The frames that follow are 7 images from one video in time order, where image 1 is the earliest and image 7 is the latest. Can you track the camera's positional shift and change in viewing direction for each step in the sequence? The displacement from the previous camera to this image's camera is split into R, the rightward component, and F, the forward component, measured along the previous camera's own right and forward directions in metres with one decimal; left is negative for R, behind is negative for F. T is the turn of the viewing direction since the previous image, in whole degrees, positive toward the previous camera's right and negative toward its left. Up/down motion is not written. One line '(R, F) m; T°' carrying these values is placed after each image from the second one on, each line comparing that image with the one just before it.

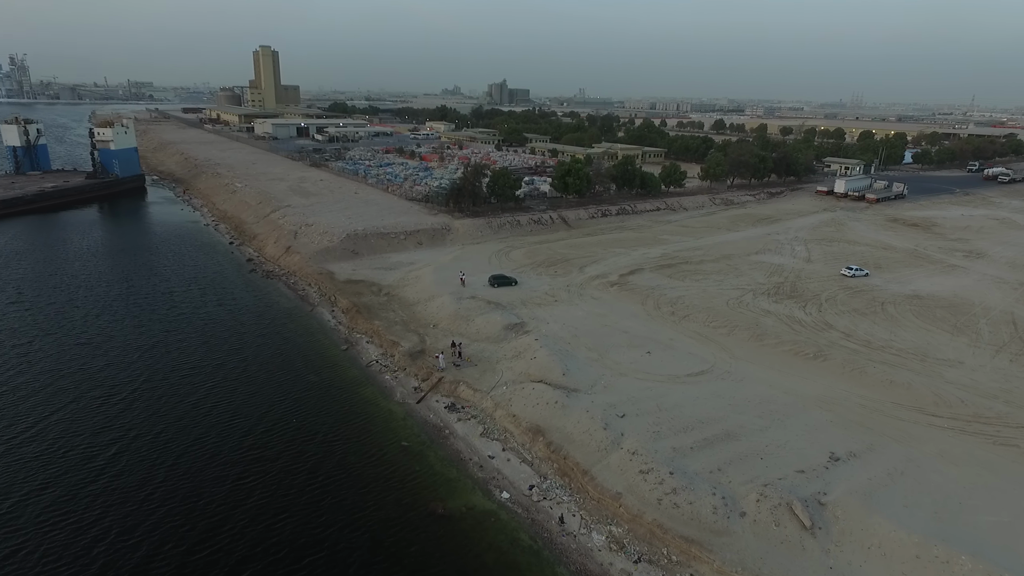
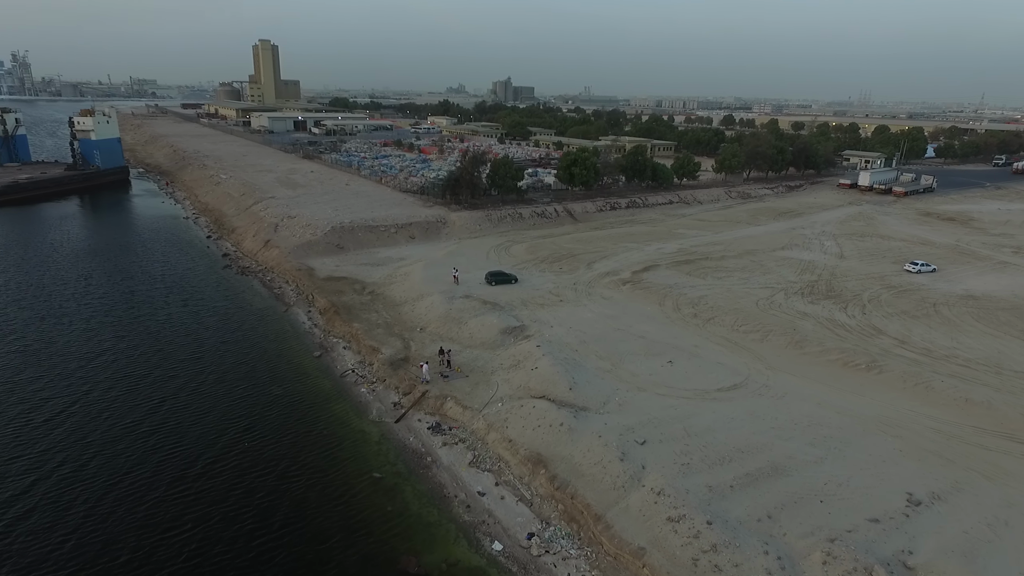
(+0.3, +4.4) m; 0°
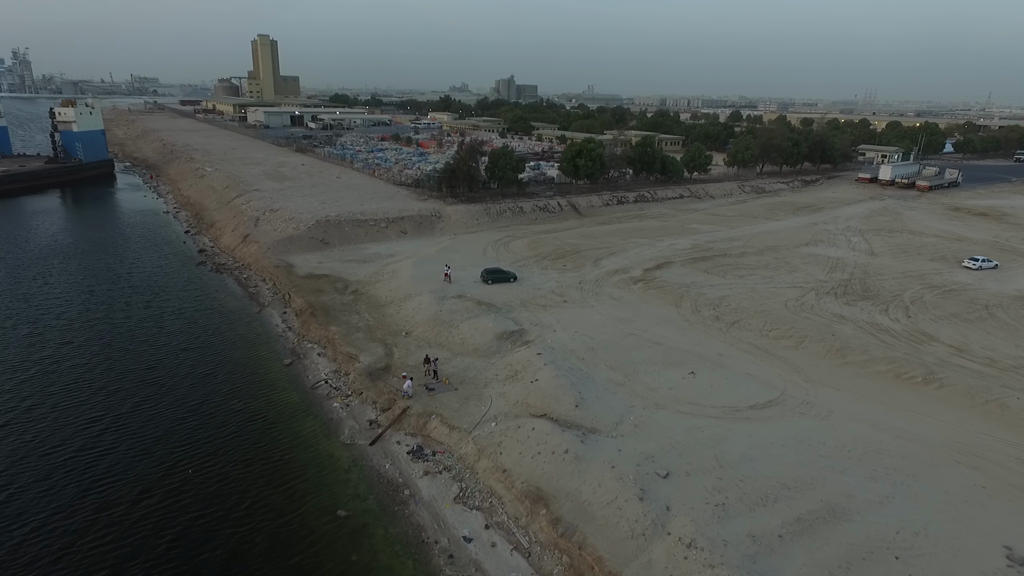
(+0.2, +3.5) m; 0°
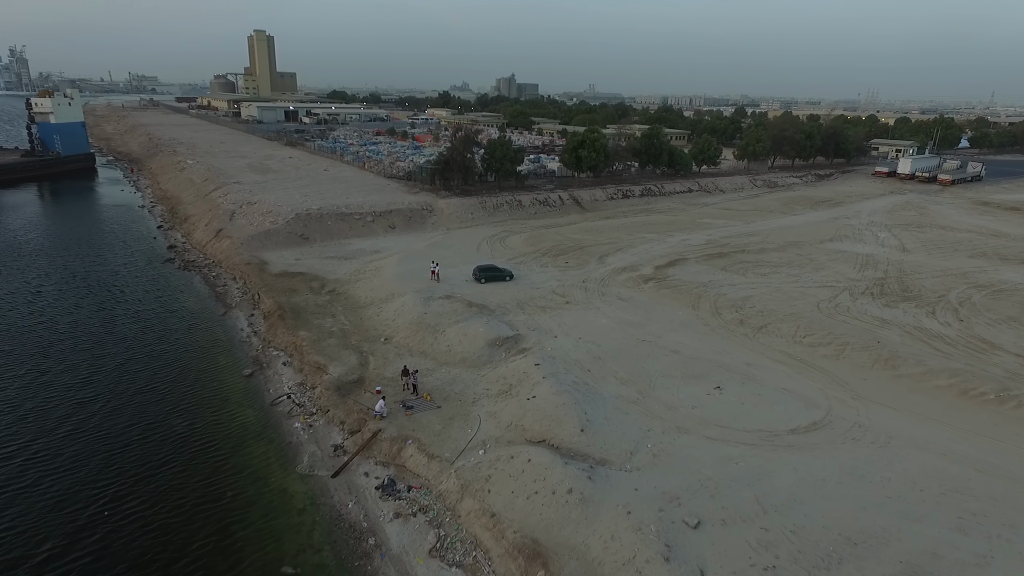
(+0.2, +3.4) m; 0°
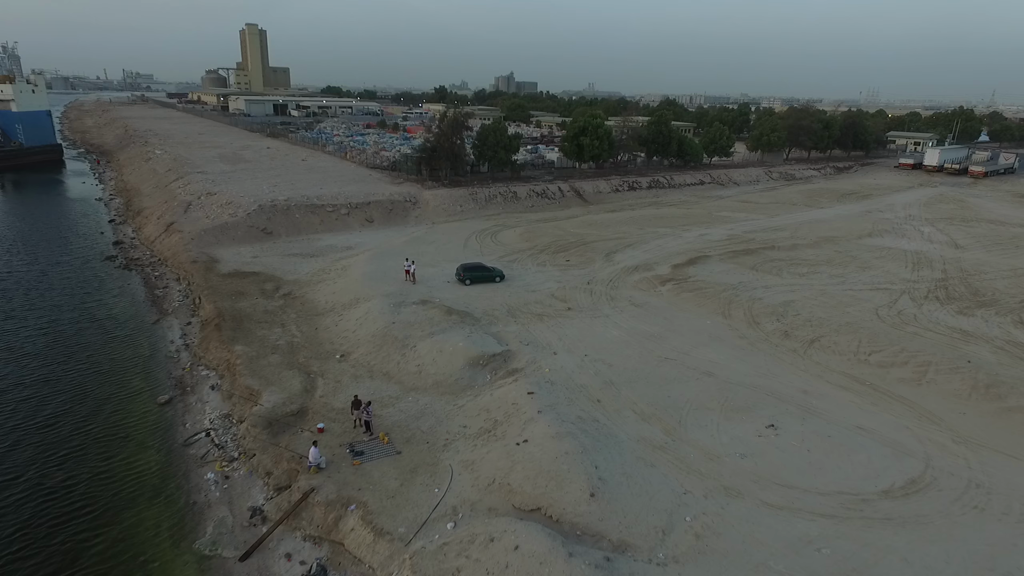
(+0.3, +4.6) m; 0°
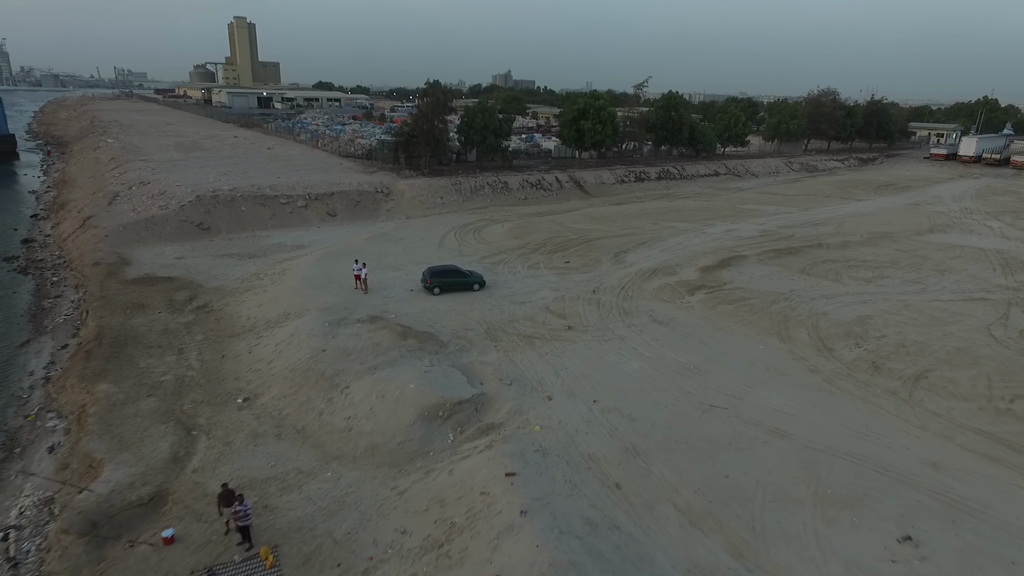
(+0.5, +5.5) m; 0°
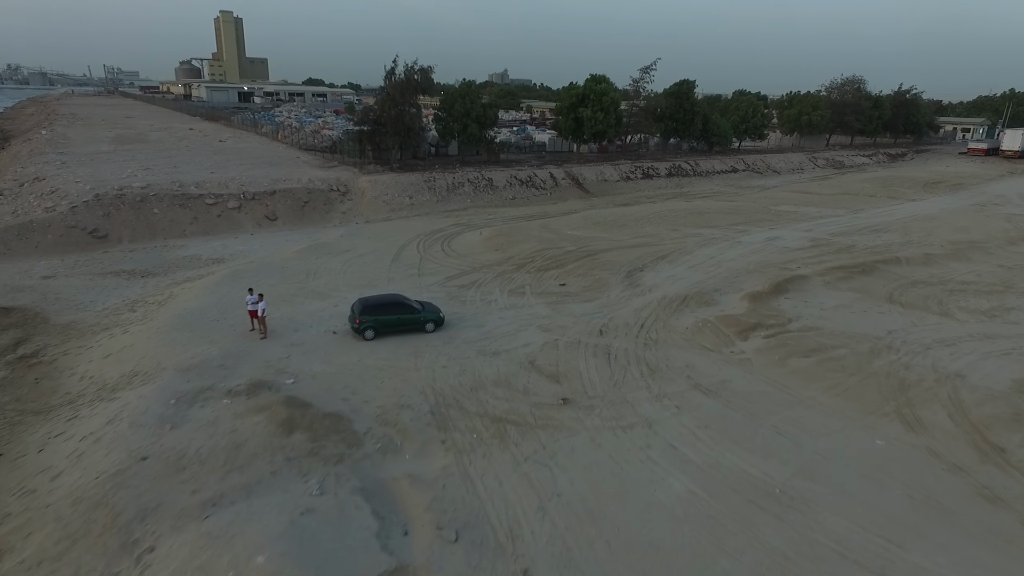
(+0.6, +5.7) m; 0°
